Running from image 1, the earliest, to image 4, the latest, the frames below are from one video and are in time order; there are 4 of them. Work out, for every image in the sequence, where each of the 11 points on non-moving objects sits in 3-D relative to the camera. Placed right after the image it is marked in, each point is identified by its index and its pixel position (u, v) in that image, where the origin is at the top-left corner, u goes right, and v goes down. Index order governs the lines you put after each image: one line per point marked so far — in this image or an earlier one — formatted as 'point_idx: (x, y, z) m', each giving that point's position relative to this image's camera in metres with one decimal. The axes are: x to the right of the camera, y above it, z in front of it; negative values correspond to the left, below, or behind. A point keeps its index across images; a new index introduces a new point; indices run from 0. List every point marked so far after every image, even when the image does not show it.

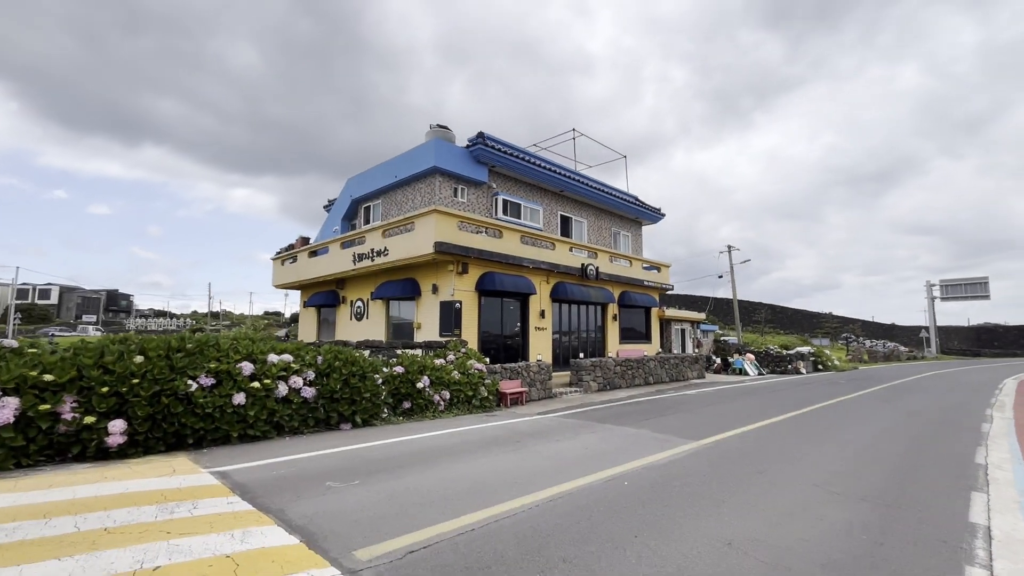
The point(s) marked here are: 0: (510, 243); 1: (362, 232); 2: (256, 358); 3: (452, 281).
0: (-0.1, +1.4, +15.3) m
1: (-5.0, +1.9, +16.0) m
2: (-4.2, -1.2, +7.9) m
3: (-1.7, +0.2, +13.9) m
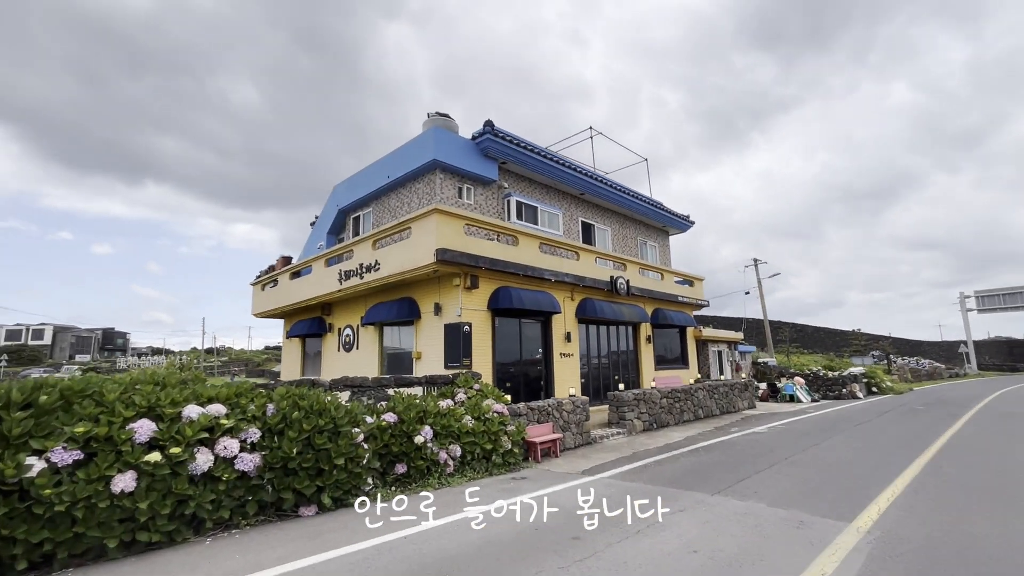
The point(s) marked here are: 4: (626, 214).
0: (+0.4, +1.0, +12.6) m
1: (-4.5, +1.2, +13.4) m
2: (-3.7, -1.3, +5.1) m
3: (-1.2, -0.3, +11.1) m
4: (+4.3, +2.8, +18.3) m
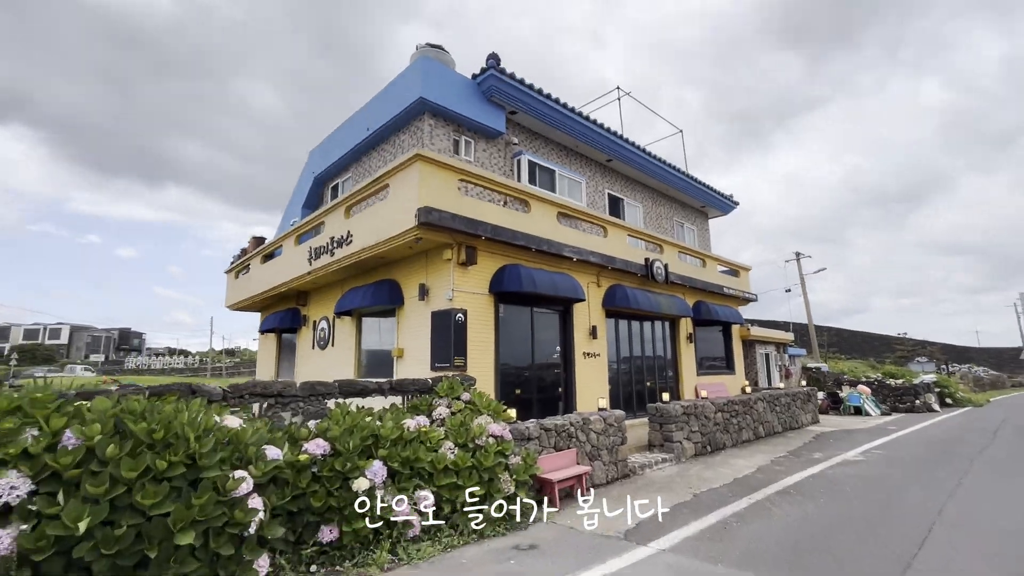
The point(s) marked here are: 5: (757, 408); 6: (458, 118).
0: (+0.6, +1.4, +9.8) m
1: (-4.3, +1.6, +10.8) m
2: (-3.8, -0.9, +2.4) m
3: (-1.1, +0.2, +8.4) m
4: (+4.8, +3.2, +15.4) m
5: (+5.8, -2.9, +11.4) m
6: (-1.1, +3.5, +9.7) m
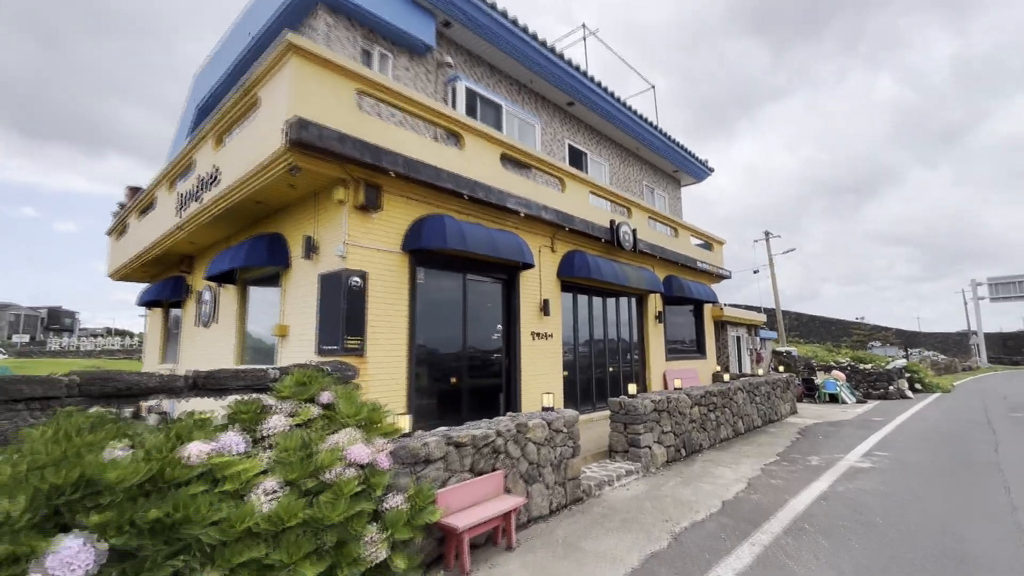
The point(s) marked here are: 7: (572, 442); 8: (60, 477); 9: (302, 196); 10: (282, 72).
0: (-0.5, +2.0, +7.6) m
1: (-5.5, +2.3, +8.1) m
2: (-4.4, -0.4, 0.0) m
3: (-2.1, +0.8, +6.1) m
4: (+3.3, +3.9, +13.3) m
5: (+4.5, -2.2, +9.6) m
6: (-2.2, +4.1, +7.3) m
7: (+0.7, -1.8, +5.5) m
8: (-2.3, -1.0, +2.4) m
9: (-2.9, +1.3, +6.6) m
10: (-2.7, +2.6, +5.7) m
